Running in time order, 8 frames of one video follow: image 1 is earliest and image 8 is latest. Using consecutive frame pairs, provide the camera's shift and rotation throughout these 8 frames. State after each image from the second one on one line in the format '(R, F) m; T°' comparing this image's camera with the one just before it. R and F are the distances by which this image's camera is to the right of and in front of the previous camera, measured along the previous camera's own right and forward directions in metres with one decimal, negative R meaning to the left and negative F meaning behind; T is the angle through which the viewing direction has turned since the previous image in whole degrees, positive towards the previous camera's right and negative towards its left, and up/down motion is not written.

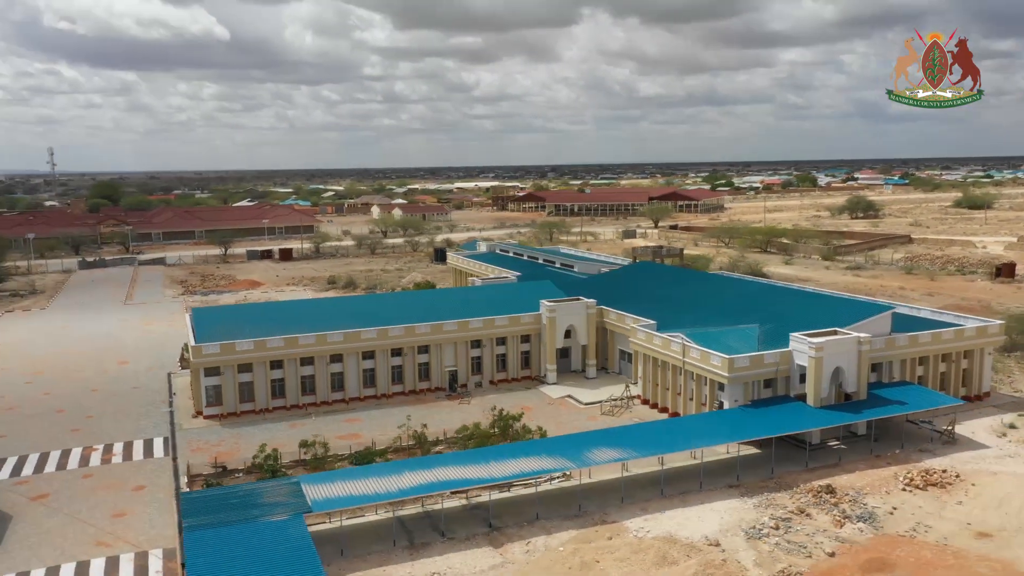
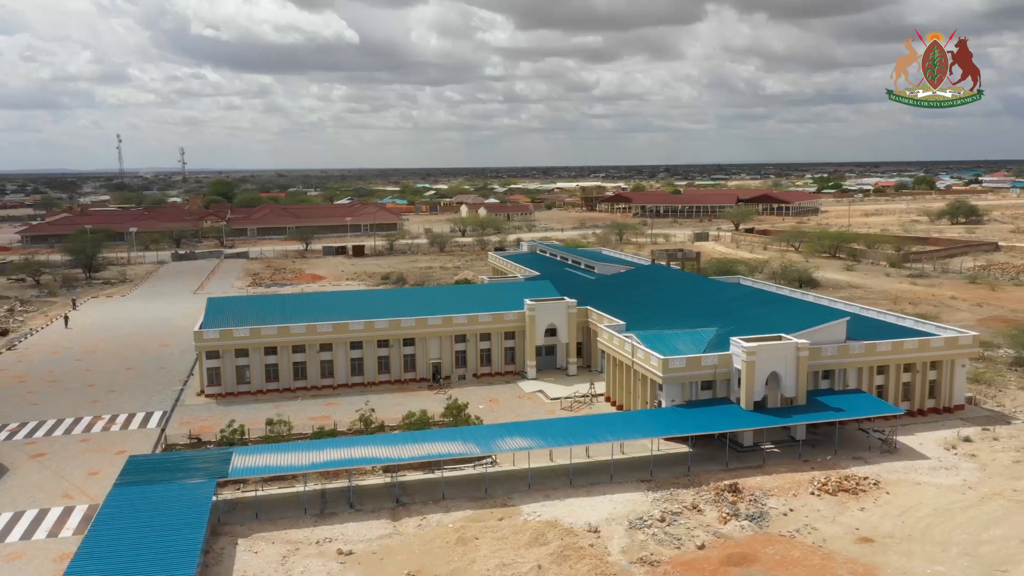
(+6.1, -1.5) m; -8°
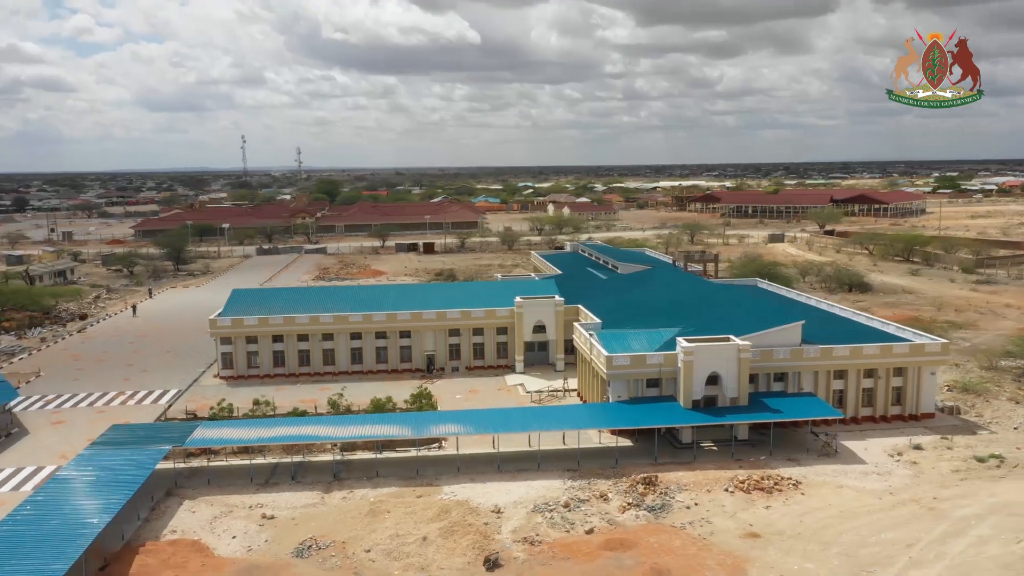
(+6.1, -1.5) m; -8°
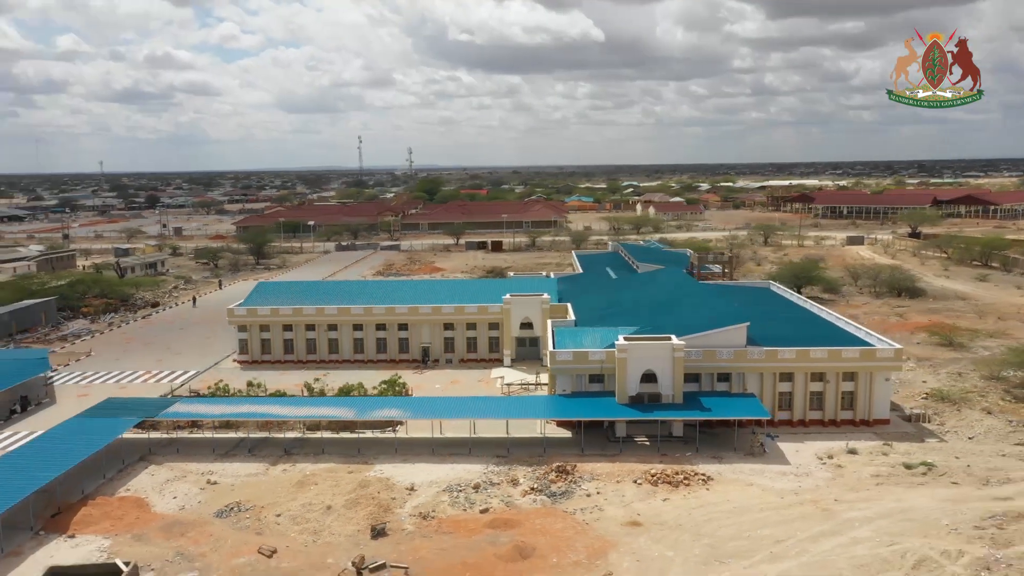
(+6.6, -1.5) m; -8°
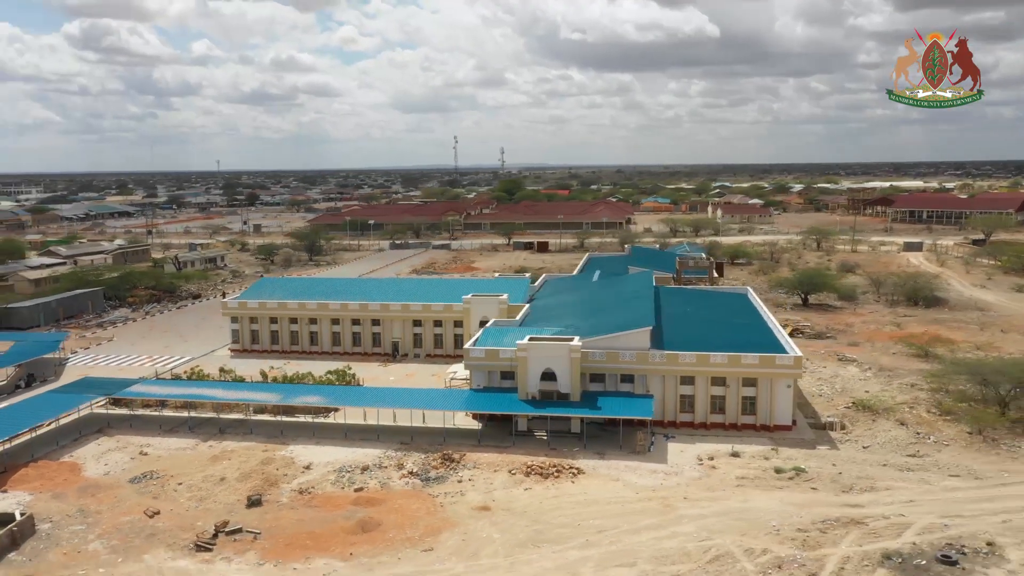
(+7.8, -1.7) m; -7°
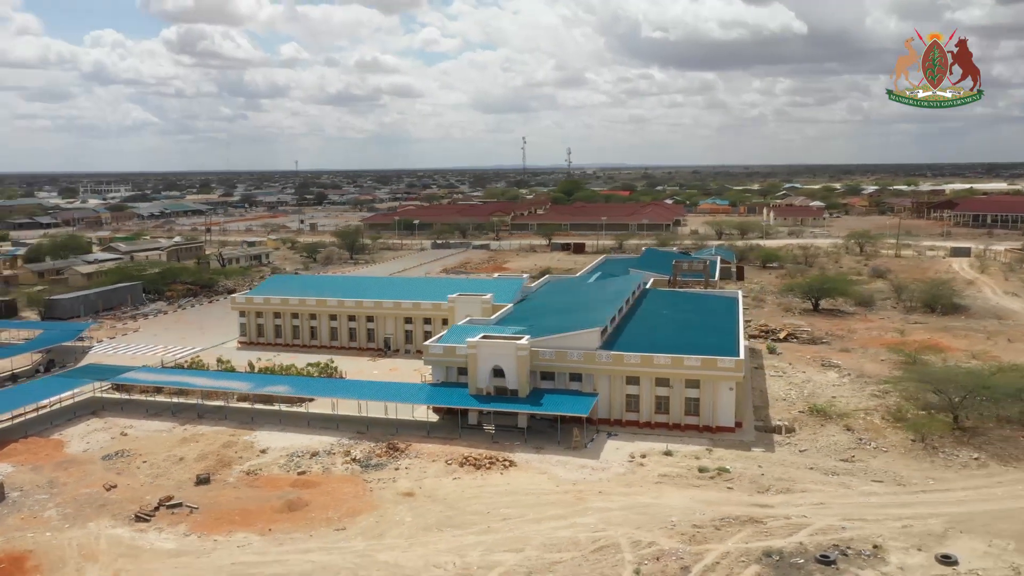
(+5.2, -1.3) m; -5°
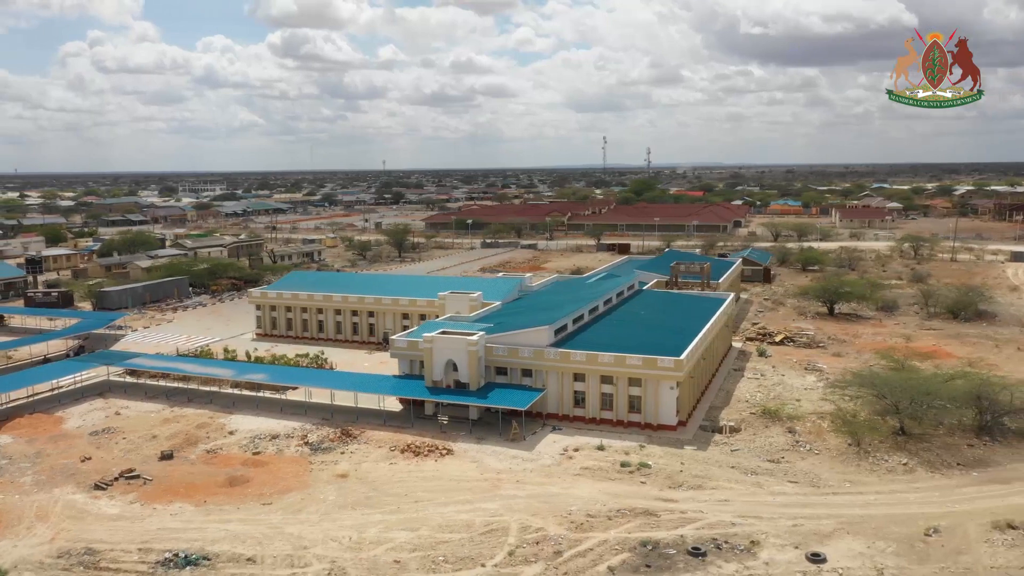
(+5.9, -1.3) m; -6°
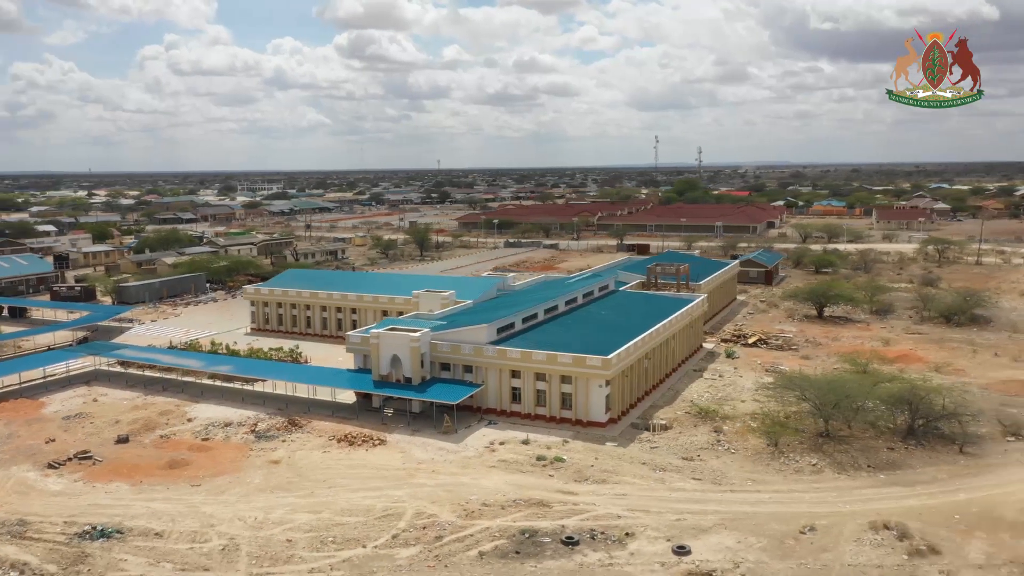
(+5.3, -1.2) m; -4°
